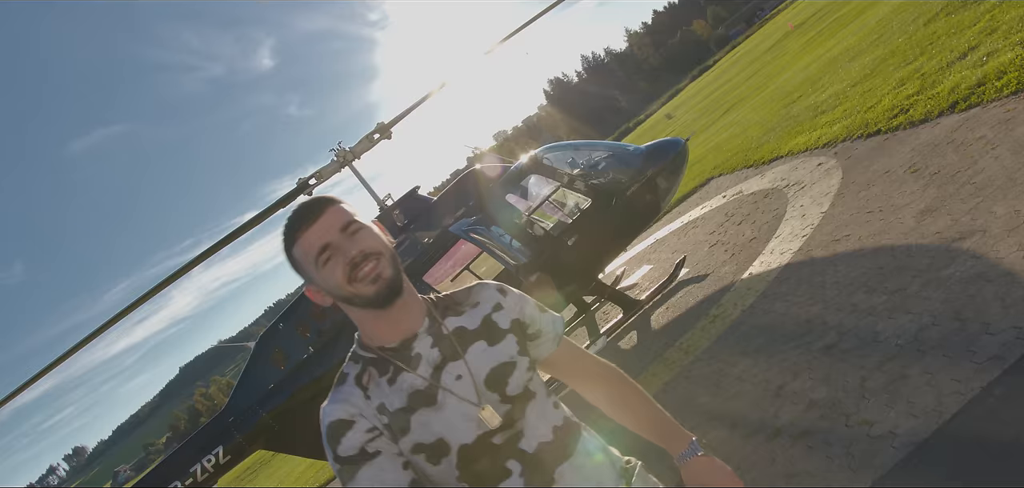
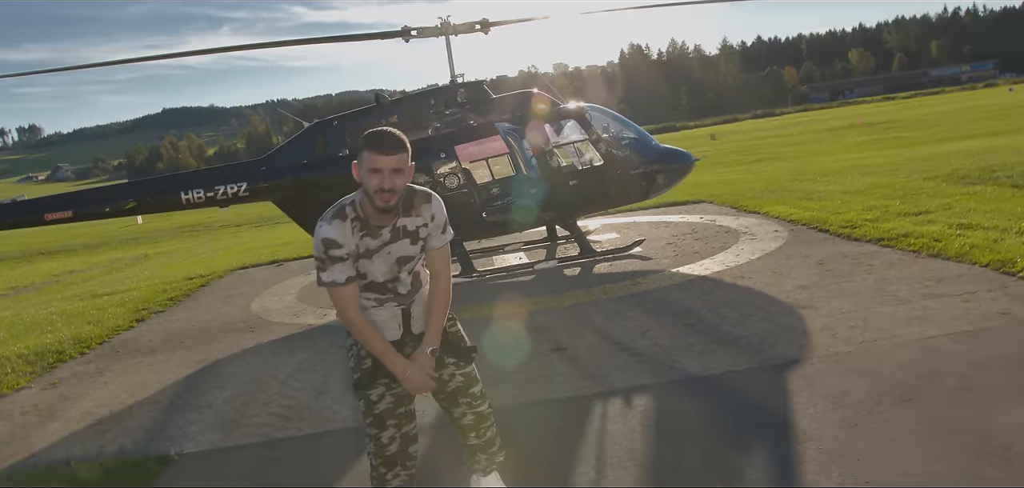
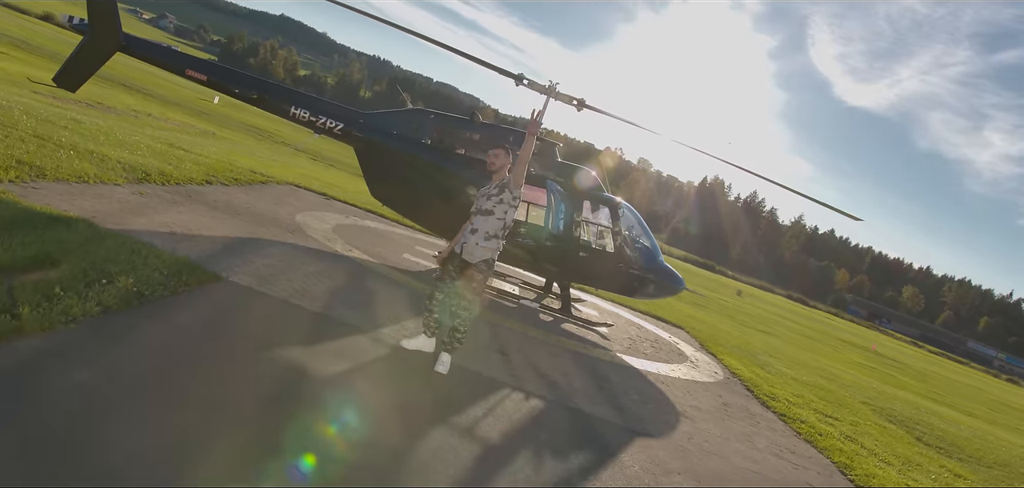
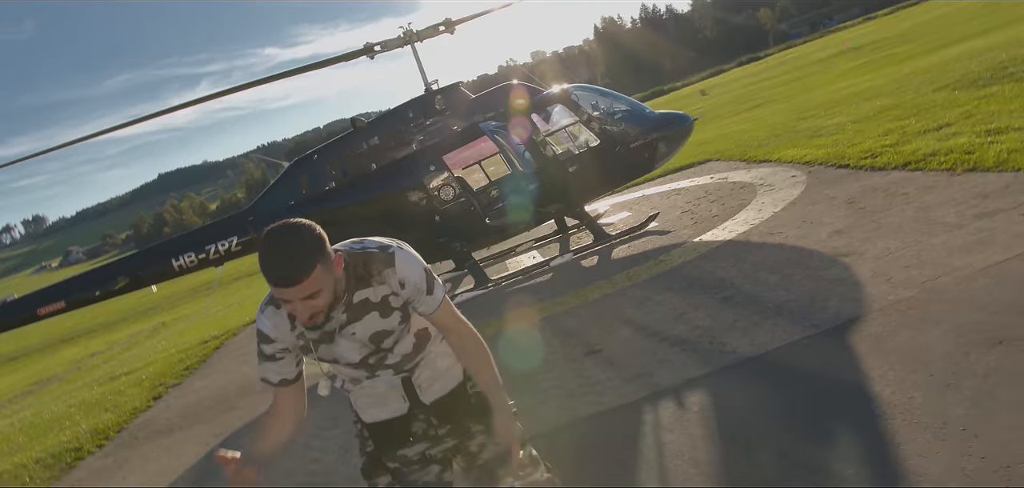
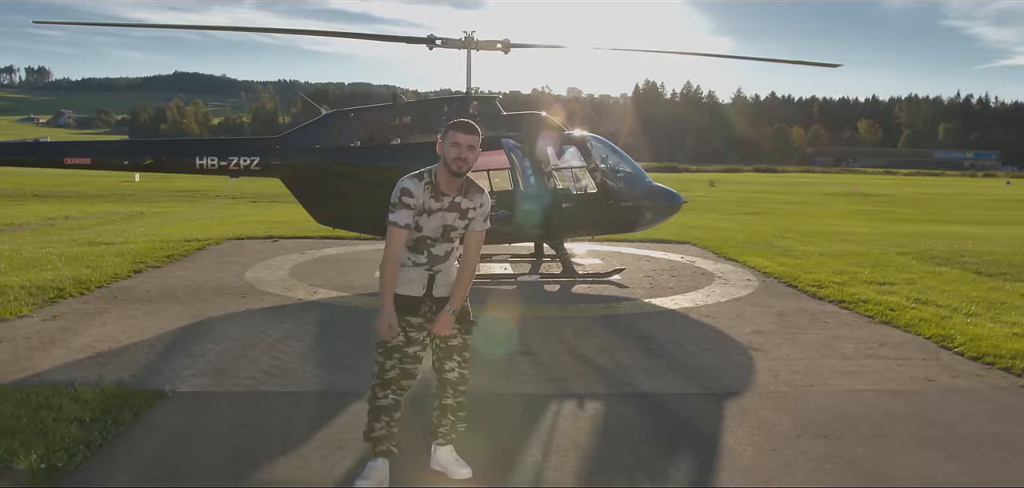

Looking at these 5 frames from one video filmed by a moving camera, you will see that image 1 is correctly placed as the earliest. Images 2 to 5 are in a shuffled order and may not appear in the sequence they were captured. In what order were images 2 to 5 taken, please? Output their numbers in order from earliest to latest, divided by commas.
4, 2, 5, 3
